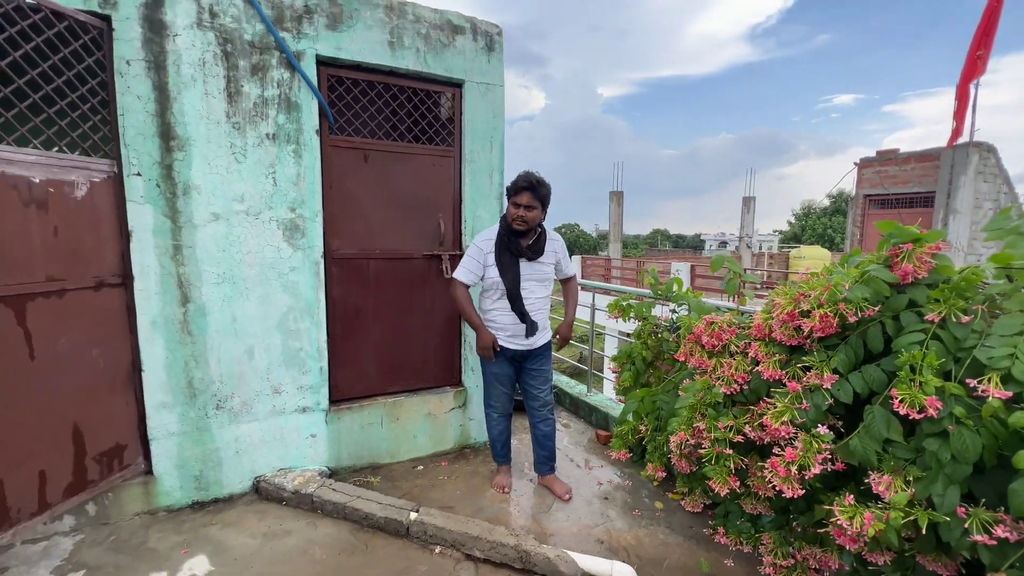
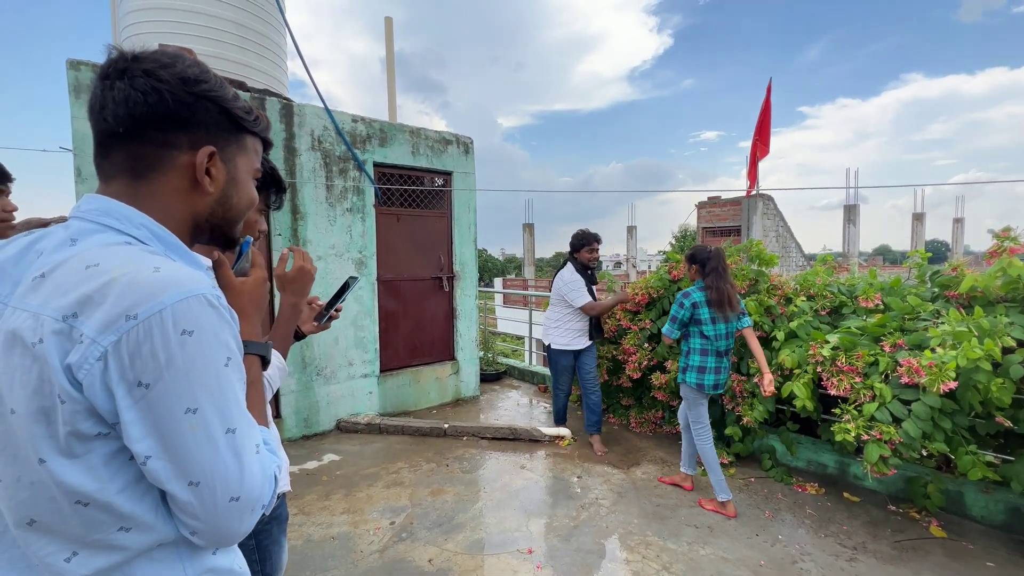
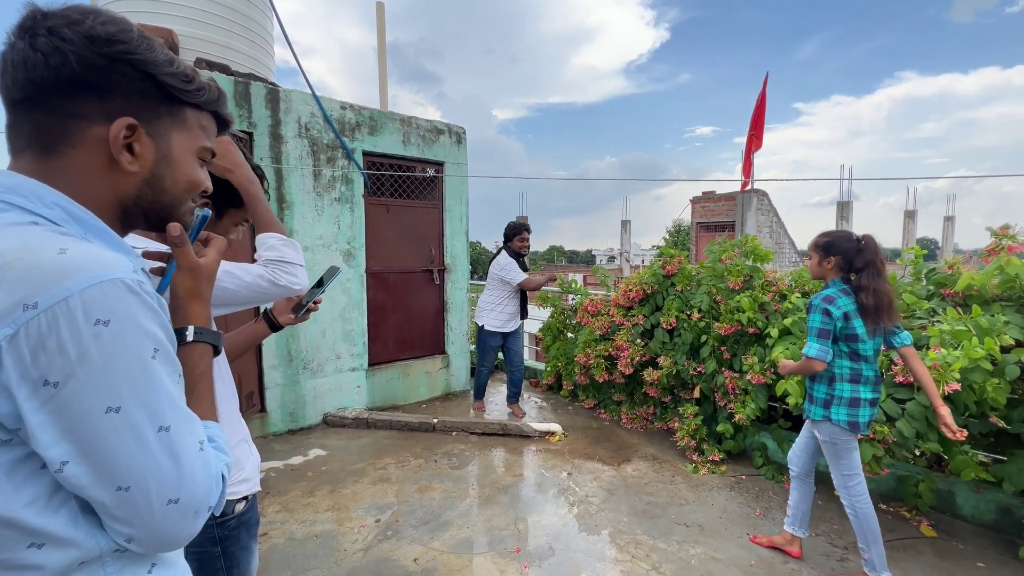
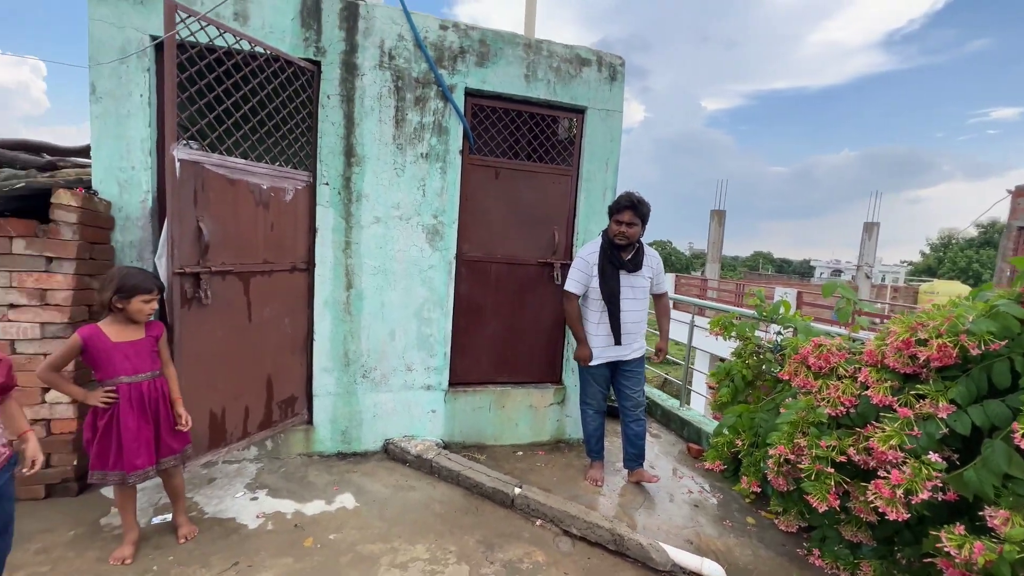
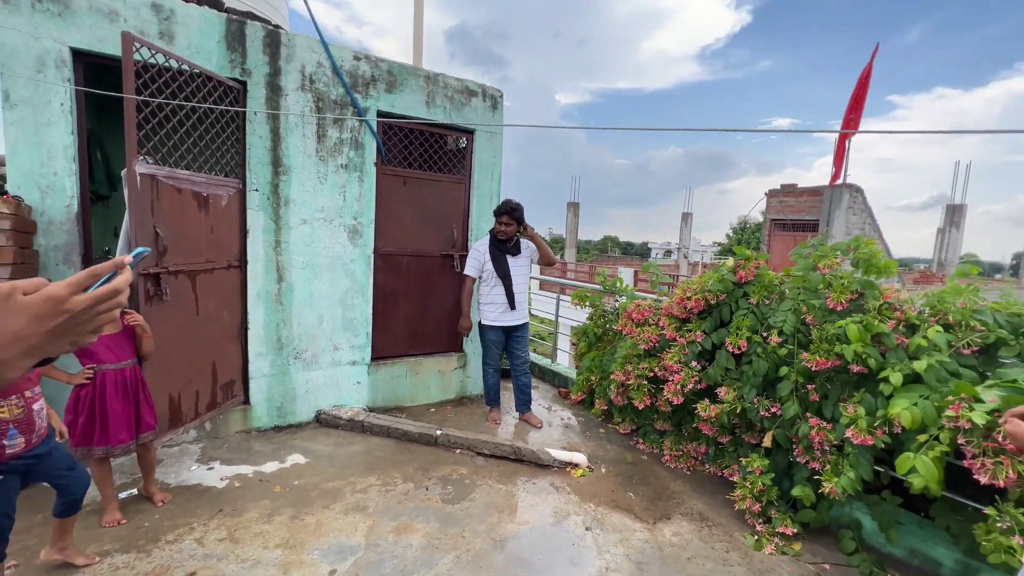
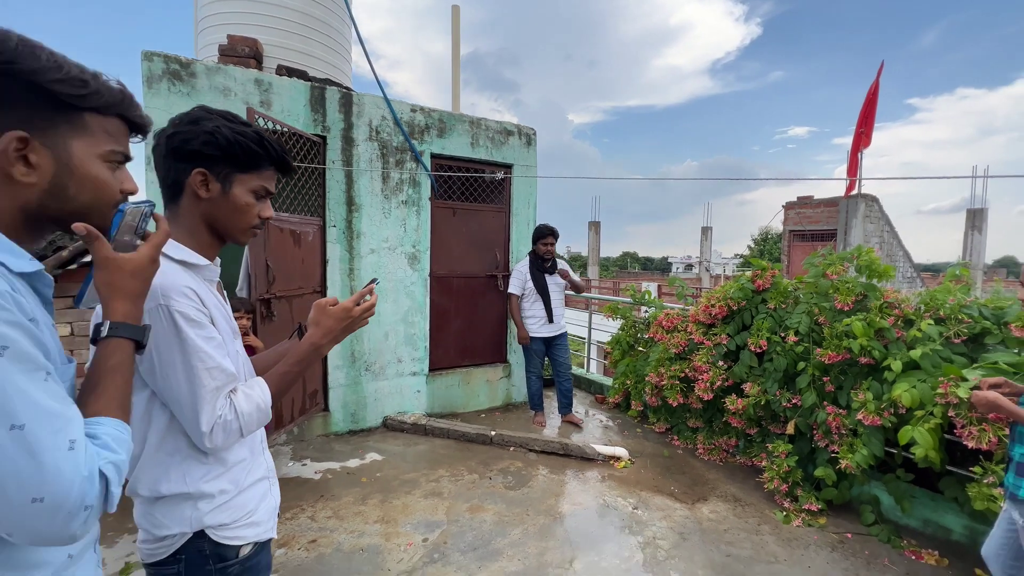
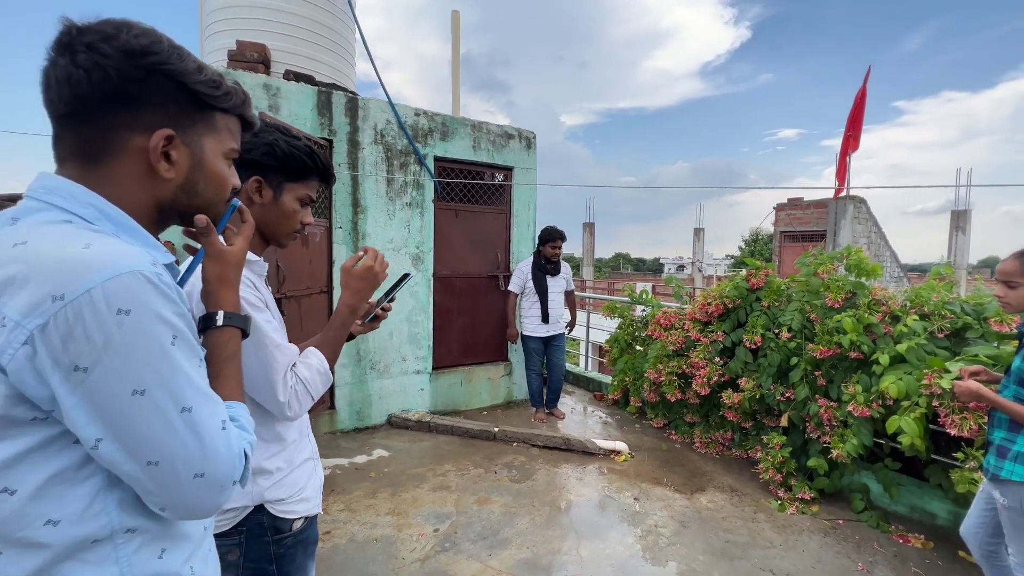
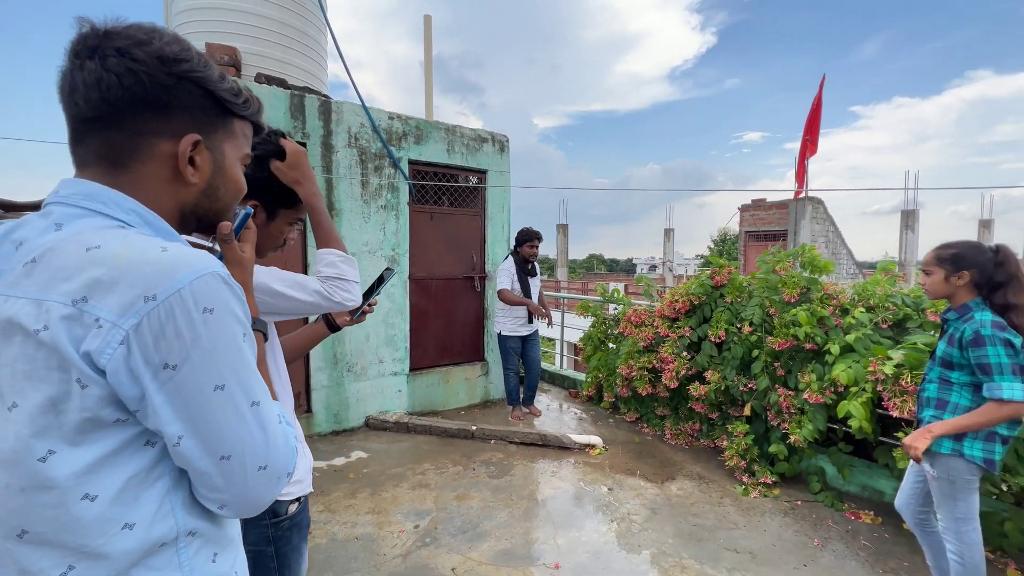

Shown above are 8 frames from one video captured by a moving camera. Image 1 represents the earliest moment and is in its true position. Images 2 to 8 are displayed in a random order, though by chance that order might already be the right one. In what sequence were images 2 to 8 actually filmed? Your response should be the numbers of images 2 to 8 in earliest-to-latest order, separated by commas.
4, 5, 6, 7, 8, 3, 2
